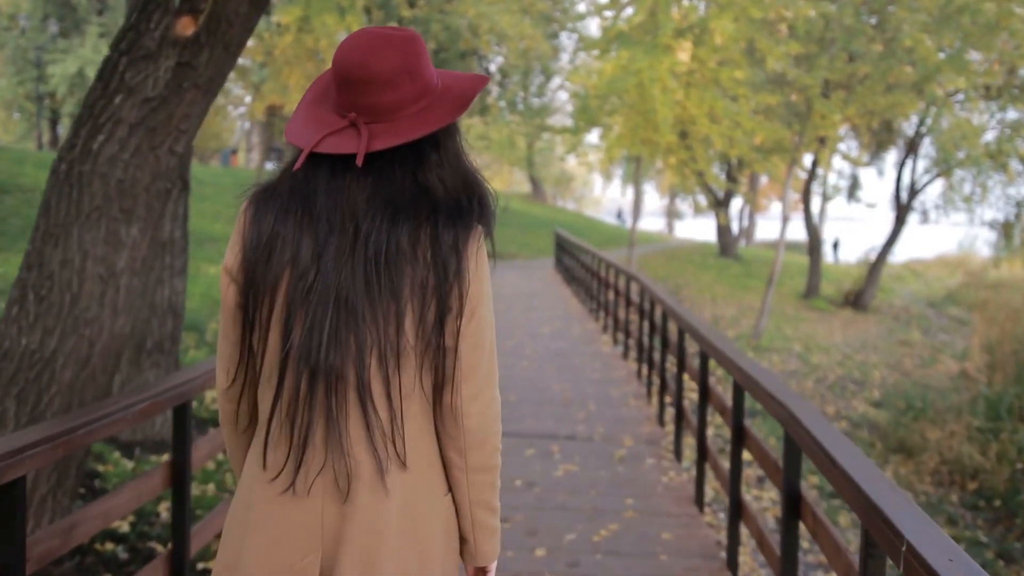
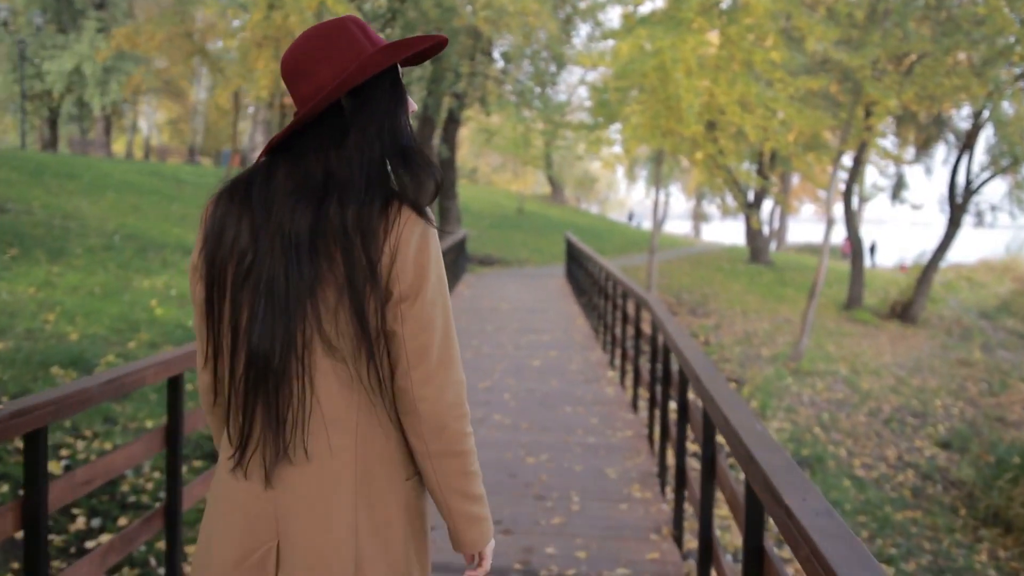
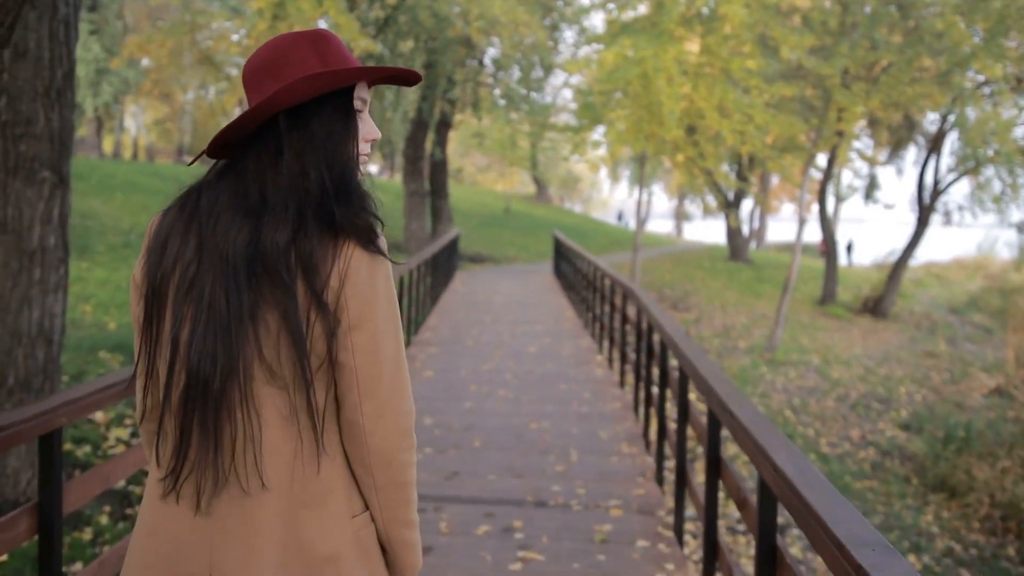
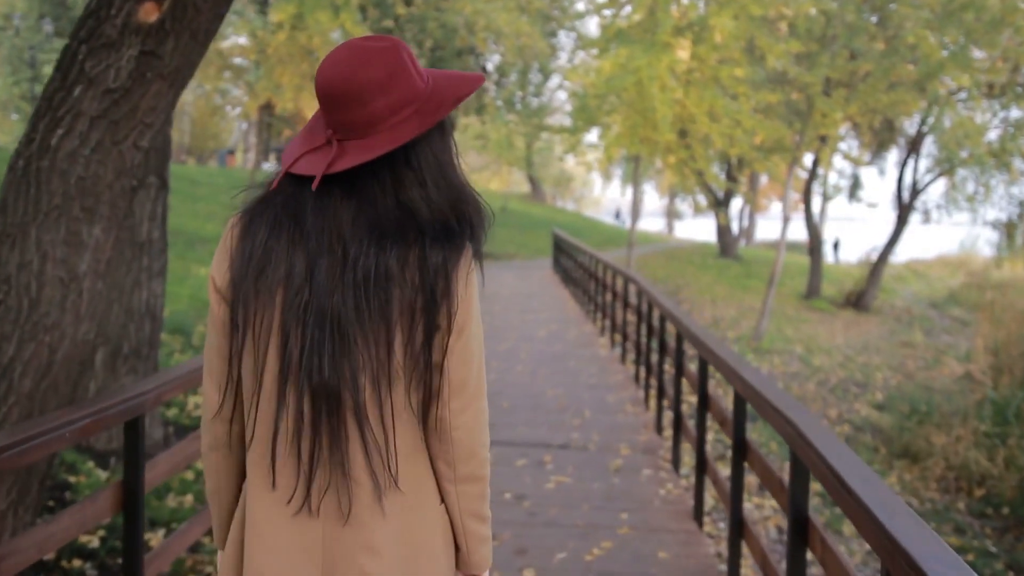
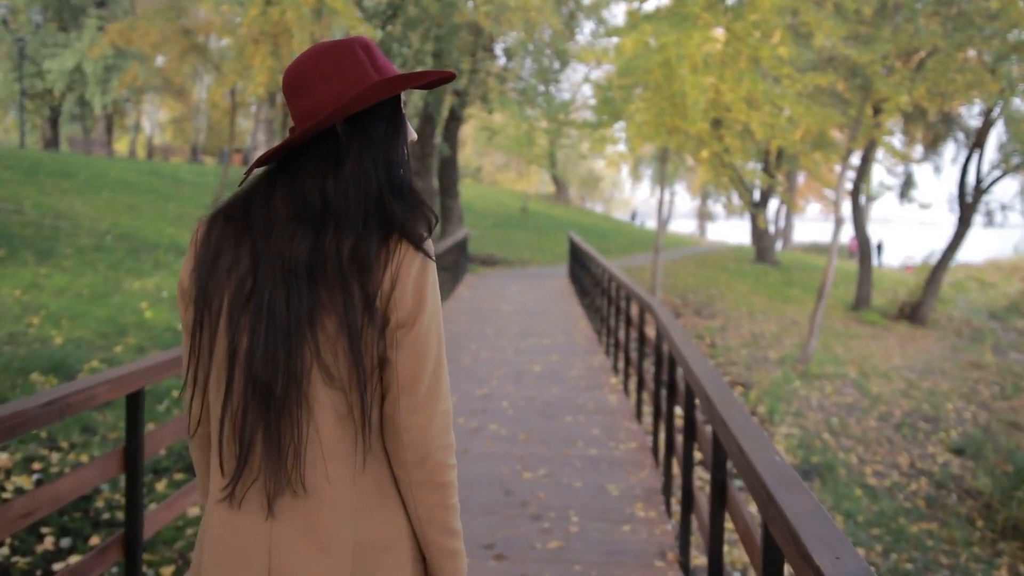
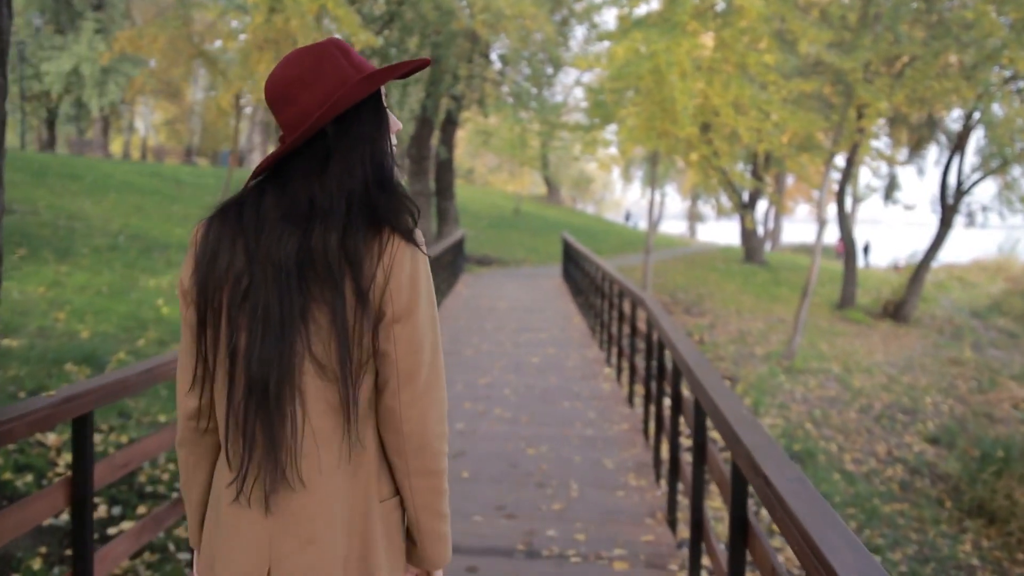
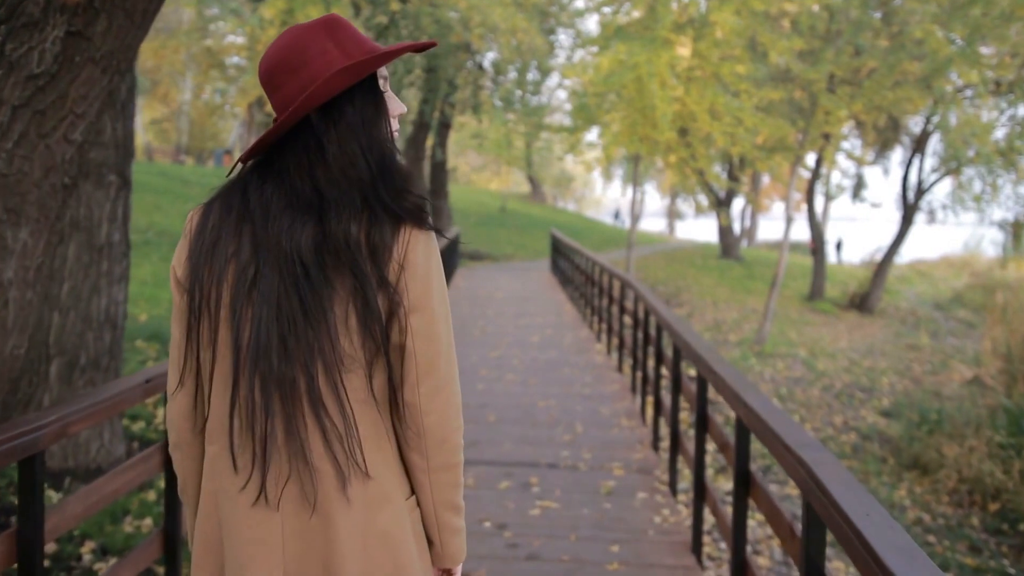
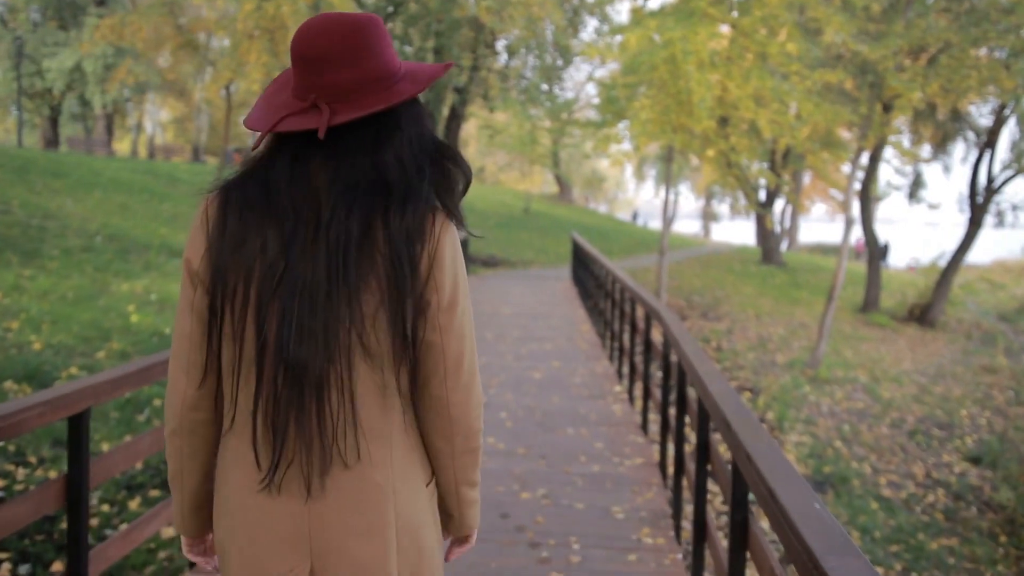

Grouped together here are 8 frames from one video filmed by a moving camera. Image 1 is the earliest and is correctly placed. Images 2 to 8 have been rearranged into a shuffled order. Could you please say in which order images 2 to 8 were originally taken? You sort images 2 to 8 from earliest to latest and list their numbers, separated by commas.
4, 7, 3, 6, 2, 5, 8
